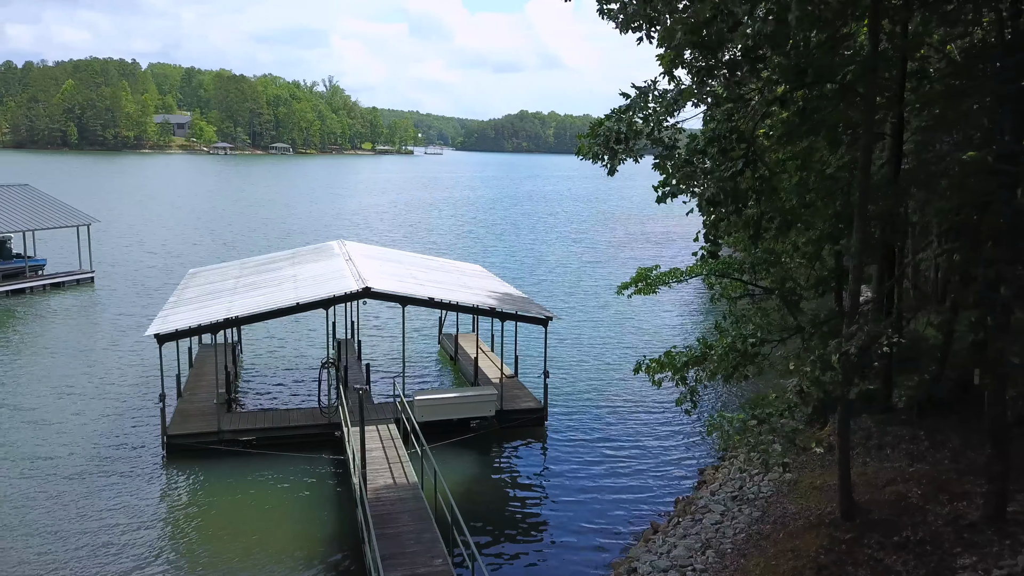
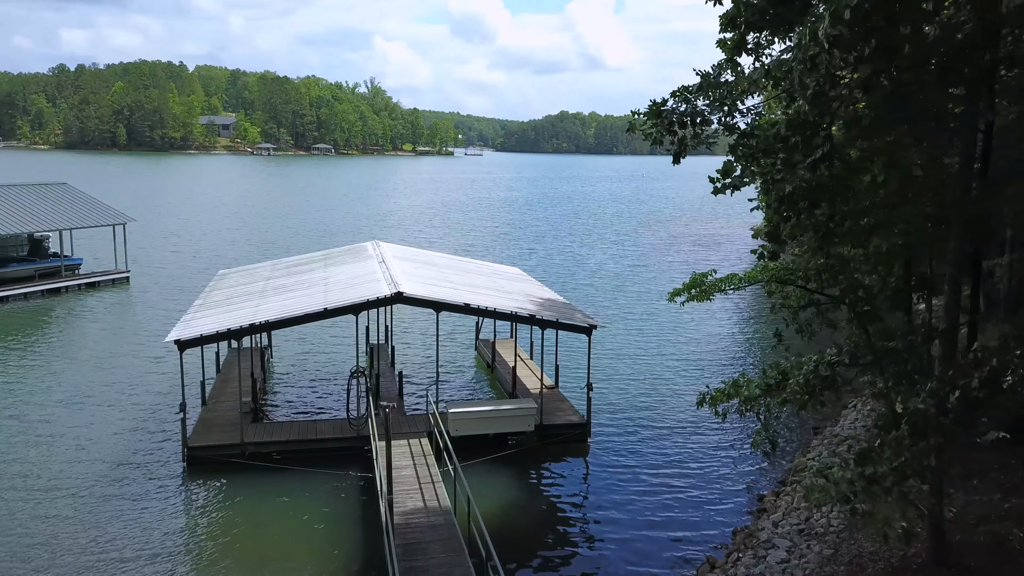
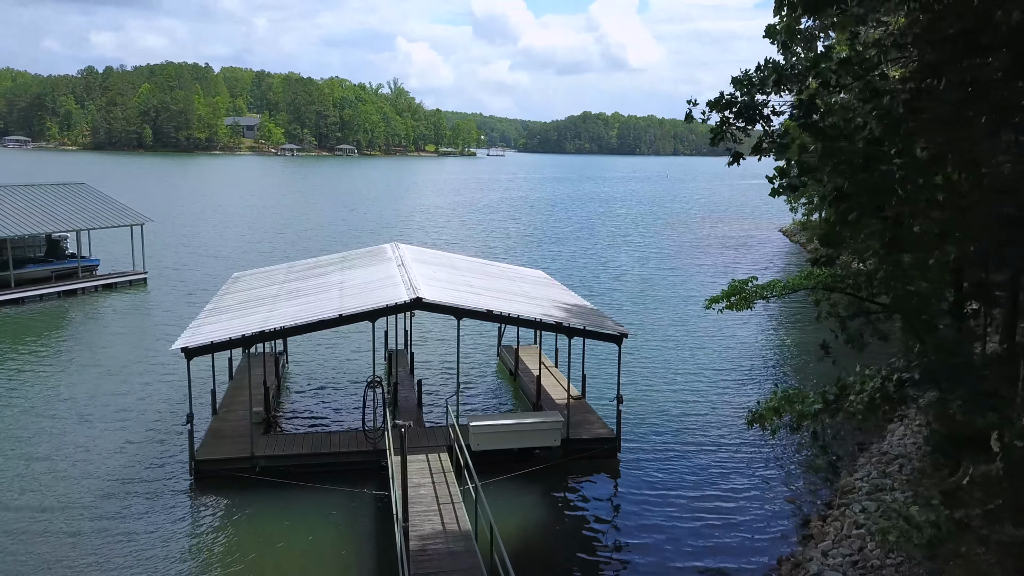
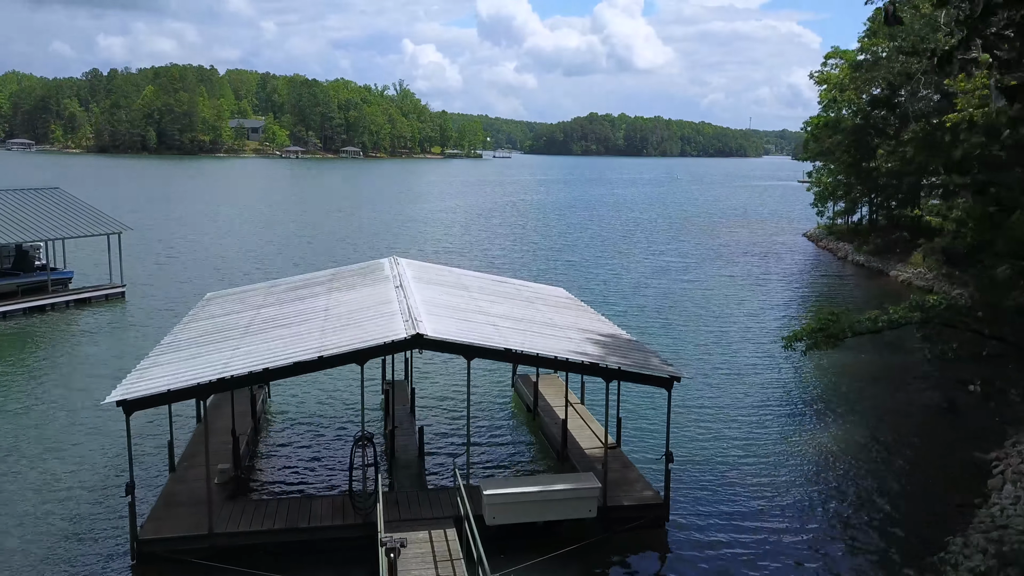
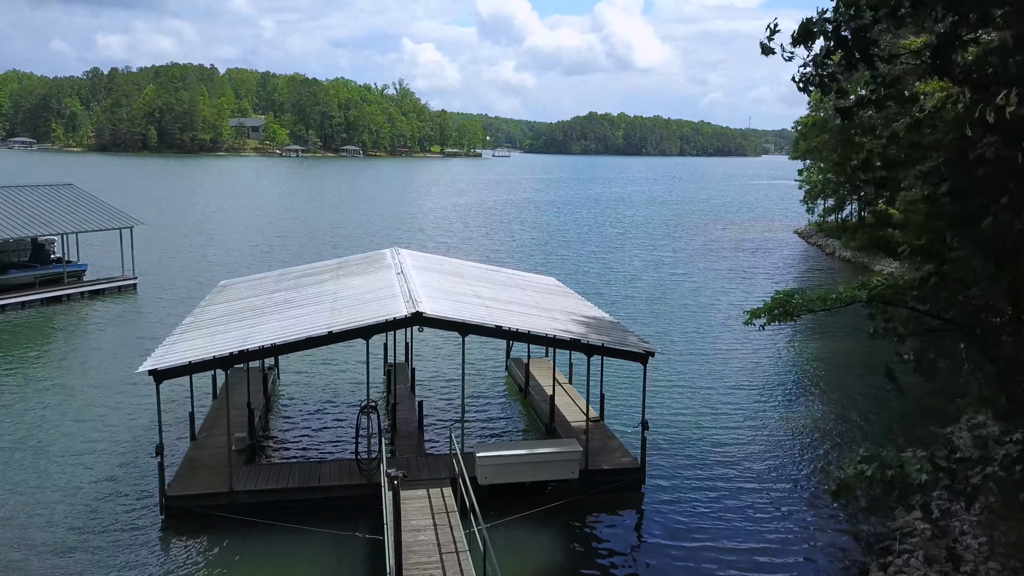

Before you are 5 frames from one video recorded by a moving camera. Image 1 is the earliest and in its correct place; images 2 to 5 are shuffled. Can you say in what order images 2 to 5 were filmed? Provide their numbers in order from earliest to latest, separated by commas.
2, 3, 5, 4
